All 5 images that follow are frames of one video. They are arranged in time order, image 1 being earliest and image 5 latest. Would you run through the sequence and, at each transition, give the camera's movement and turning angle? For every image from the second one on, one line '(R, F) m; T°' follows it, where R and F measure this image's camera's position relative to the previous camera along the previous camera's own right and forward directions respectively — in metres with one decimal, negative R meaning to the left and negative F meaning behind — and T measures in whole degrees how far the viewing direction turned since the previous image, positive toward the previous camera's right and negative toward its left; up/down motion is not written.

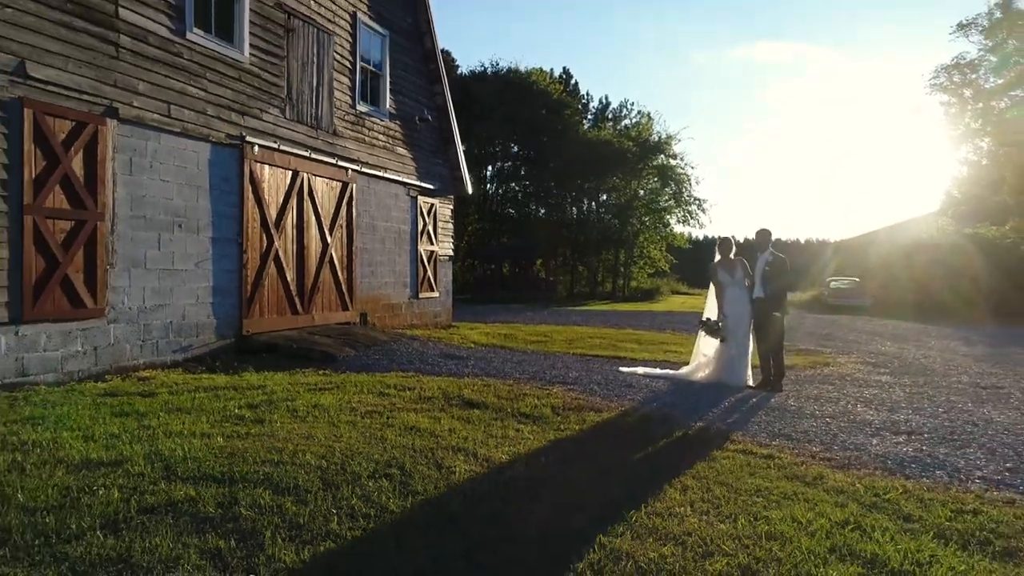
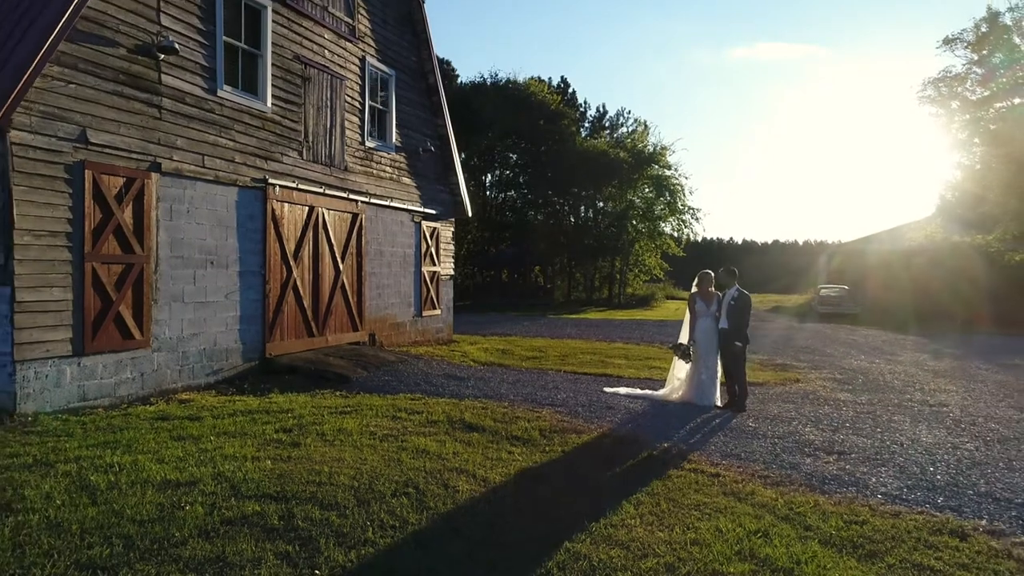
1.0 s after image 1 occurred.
(0.0, -1.1) m; 0°
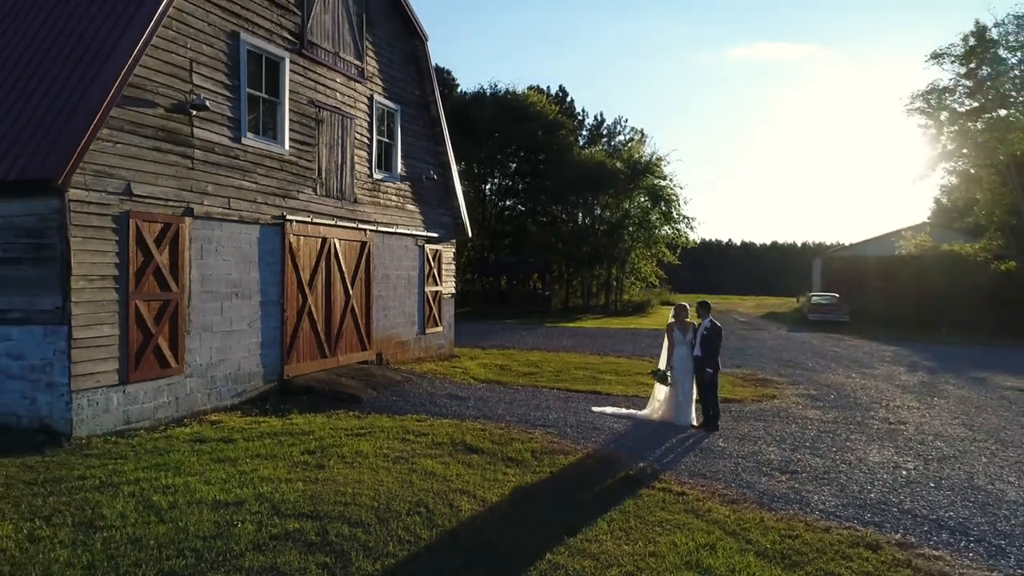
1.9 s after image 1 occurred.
(0.0, -1.0) m; 0°
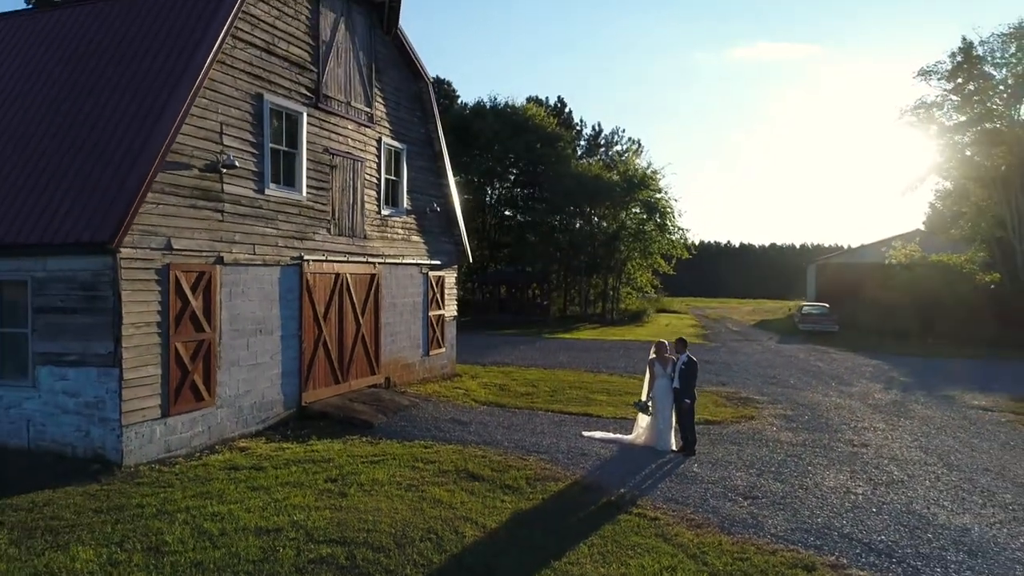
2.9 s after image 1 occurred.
(0.0, -1.2) m; 0°
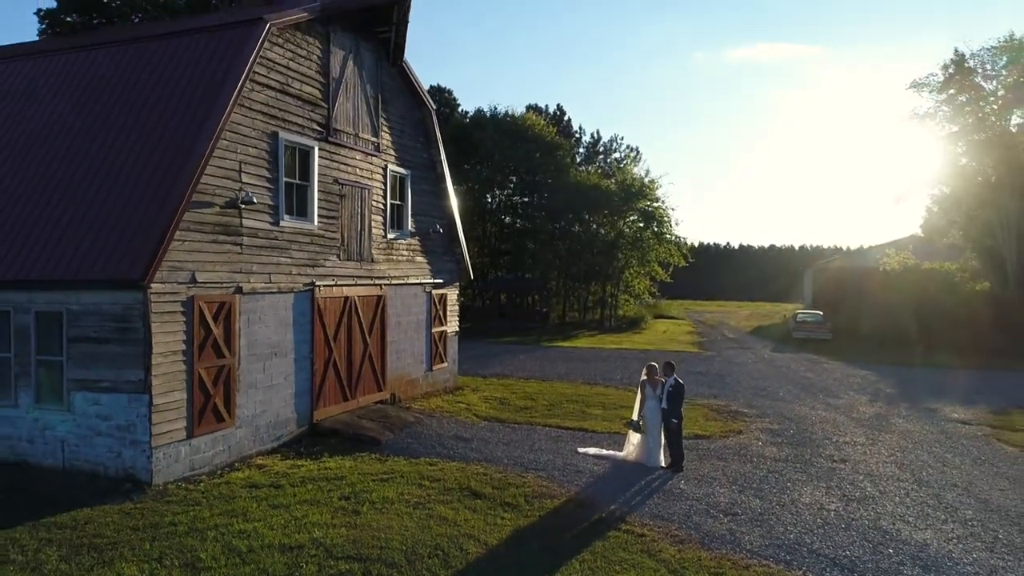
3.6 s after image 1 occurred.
(0.0, -0.8) m; 0°
